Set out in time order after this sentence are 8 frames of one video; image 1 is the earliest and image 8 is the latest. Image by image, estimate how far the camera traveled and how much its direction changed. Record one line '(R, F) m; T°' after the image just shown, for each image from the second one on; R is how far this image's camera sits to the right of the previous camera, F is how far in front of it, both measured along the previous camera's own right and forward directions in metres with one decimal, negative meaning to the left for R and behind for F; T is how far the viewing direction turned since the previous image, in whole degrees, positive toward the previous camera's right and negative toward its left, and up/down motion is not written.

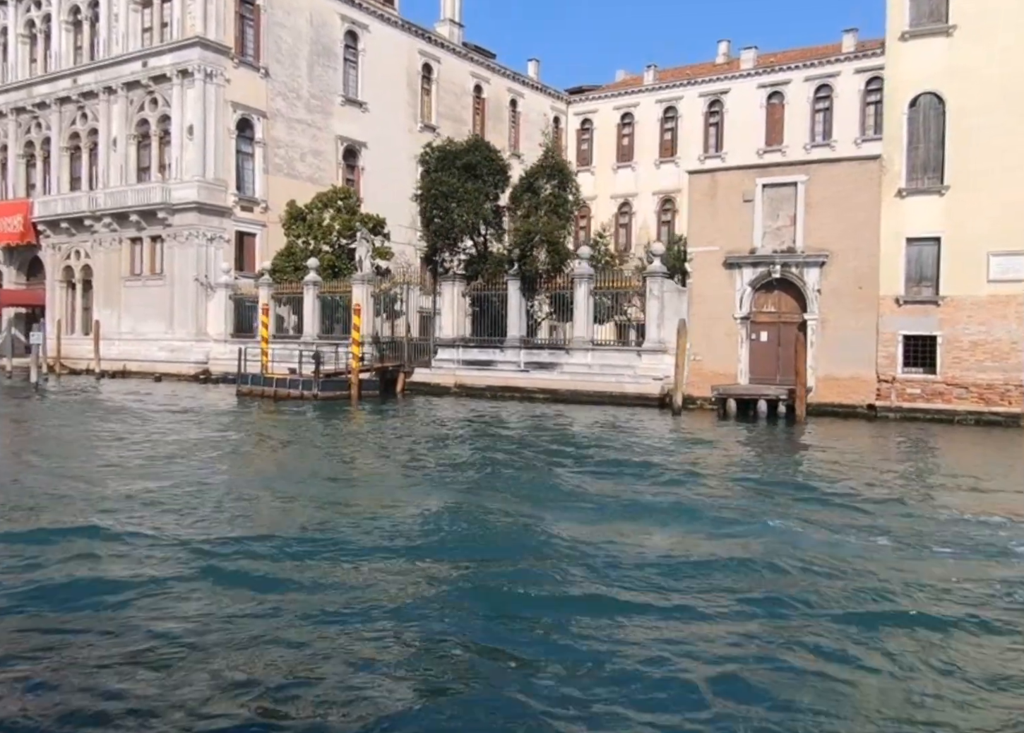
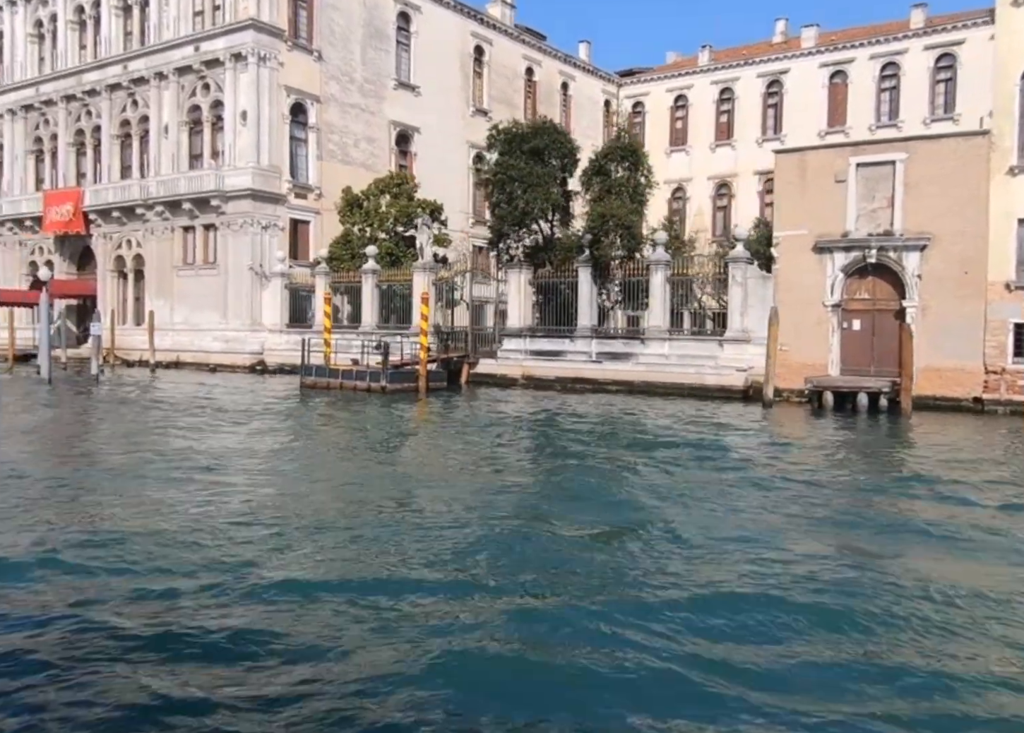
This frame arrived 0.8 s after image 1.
(-1.0, +0.9) m; -2°
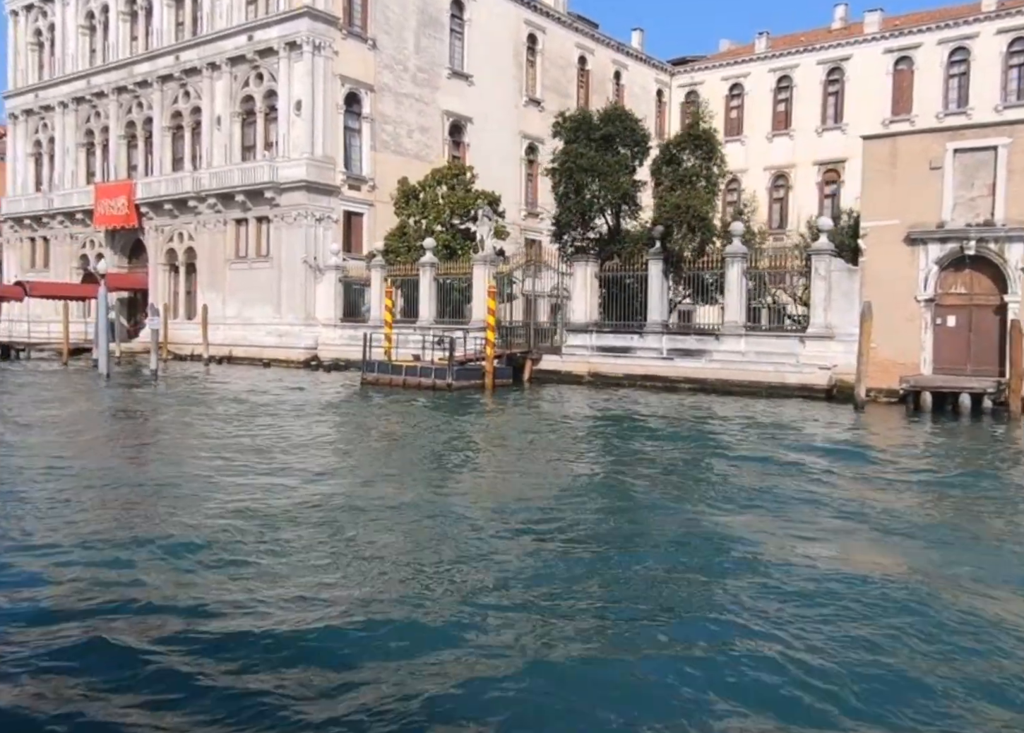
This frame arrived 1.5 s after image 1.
(-0.8, +0.8) m; -2°
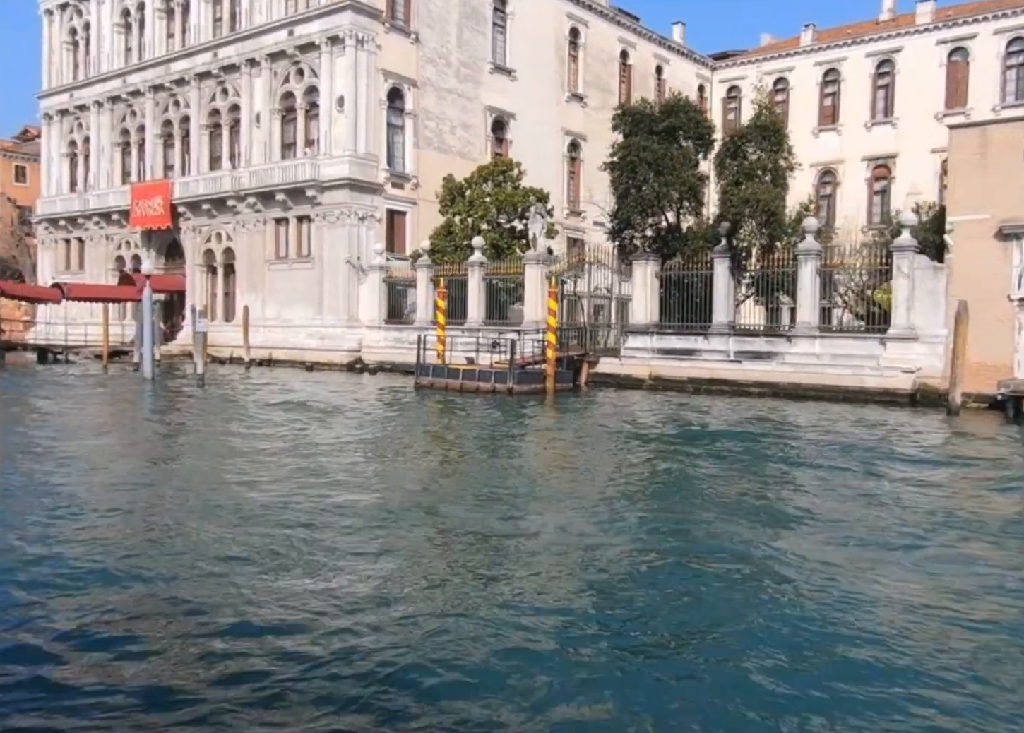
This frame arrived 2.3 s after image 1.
(-0.9, +0.9) m; -1°
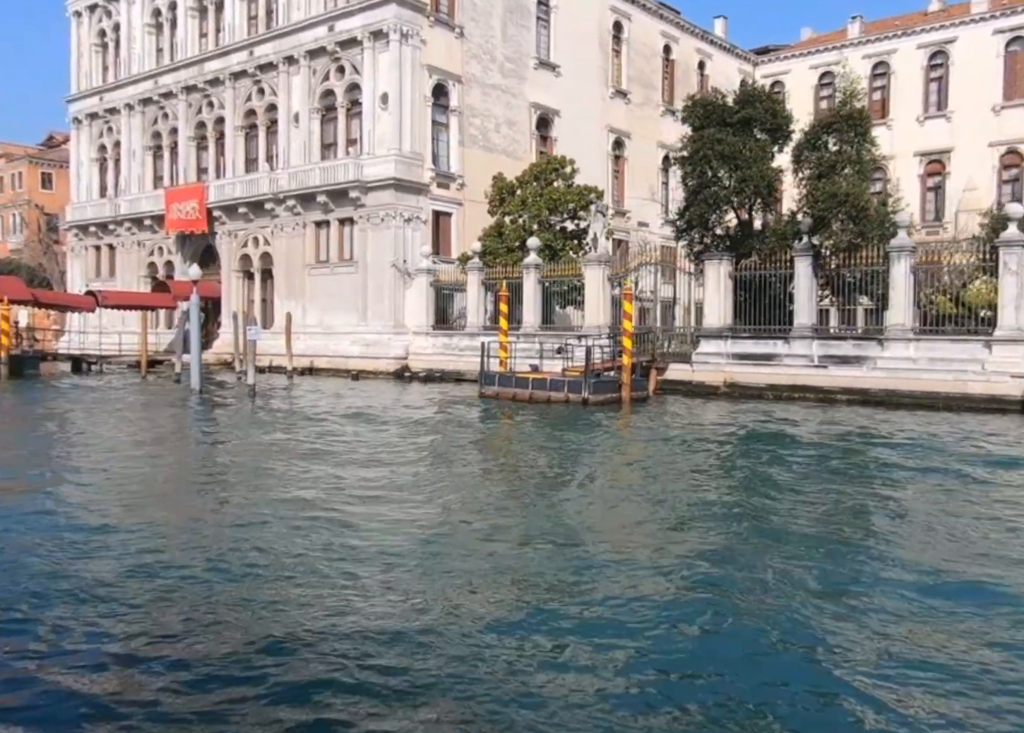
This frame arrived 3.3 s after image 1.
(-1.2, +1.3) m; -1°
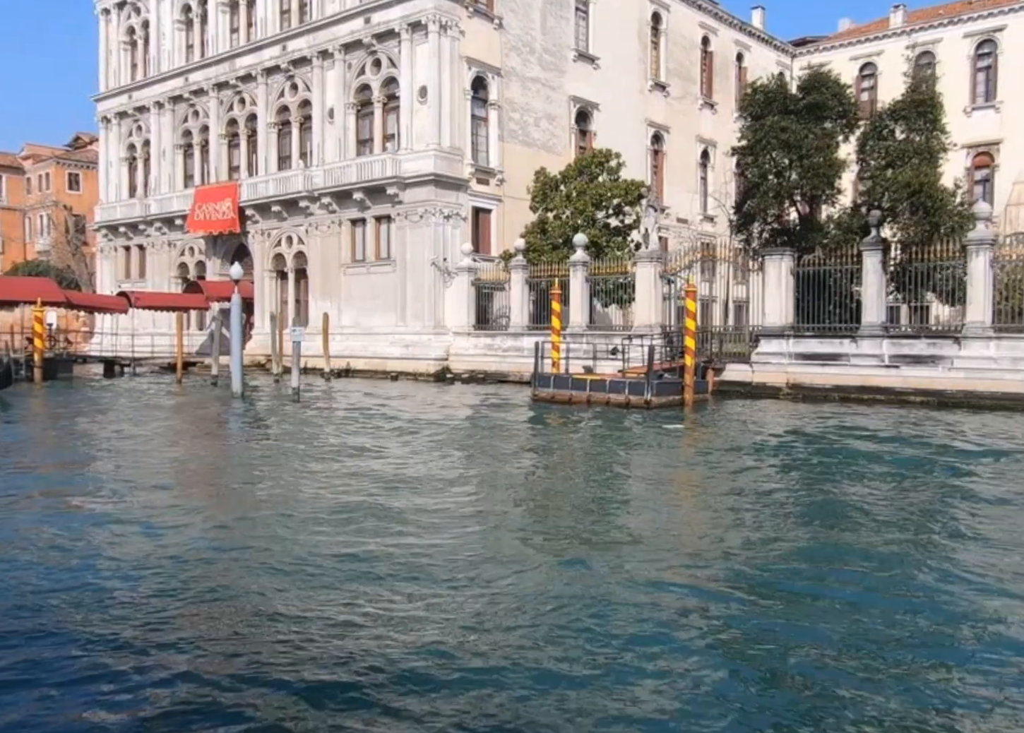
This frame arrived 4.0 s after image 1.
(-0.8, +0.9) m; -1°
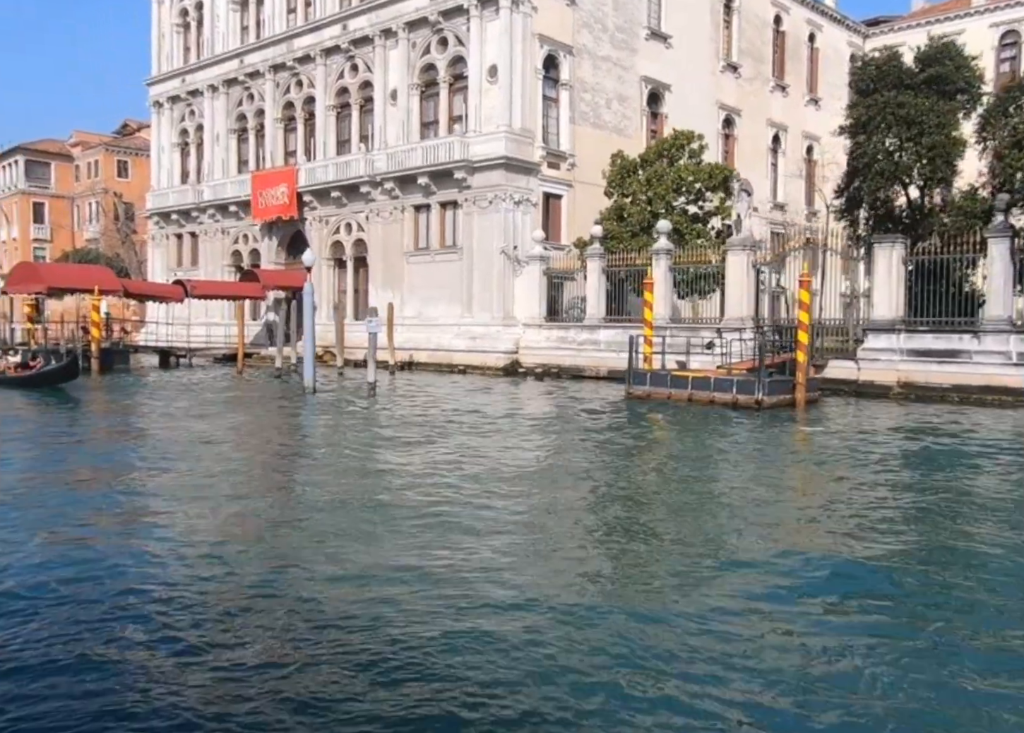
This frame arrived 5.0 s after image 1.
(-1.1, +1.3) m; -2°
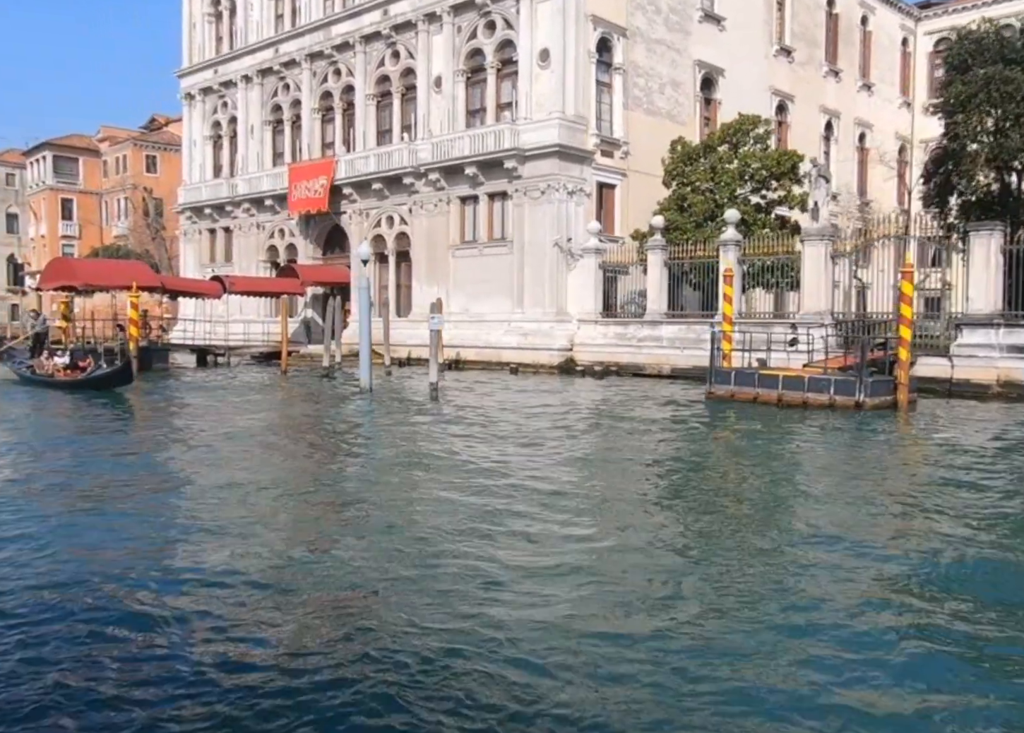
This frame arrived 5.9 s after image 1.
(-1.0, +1.2) m; -1°
